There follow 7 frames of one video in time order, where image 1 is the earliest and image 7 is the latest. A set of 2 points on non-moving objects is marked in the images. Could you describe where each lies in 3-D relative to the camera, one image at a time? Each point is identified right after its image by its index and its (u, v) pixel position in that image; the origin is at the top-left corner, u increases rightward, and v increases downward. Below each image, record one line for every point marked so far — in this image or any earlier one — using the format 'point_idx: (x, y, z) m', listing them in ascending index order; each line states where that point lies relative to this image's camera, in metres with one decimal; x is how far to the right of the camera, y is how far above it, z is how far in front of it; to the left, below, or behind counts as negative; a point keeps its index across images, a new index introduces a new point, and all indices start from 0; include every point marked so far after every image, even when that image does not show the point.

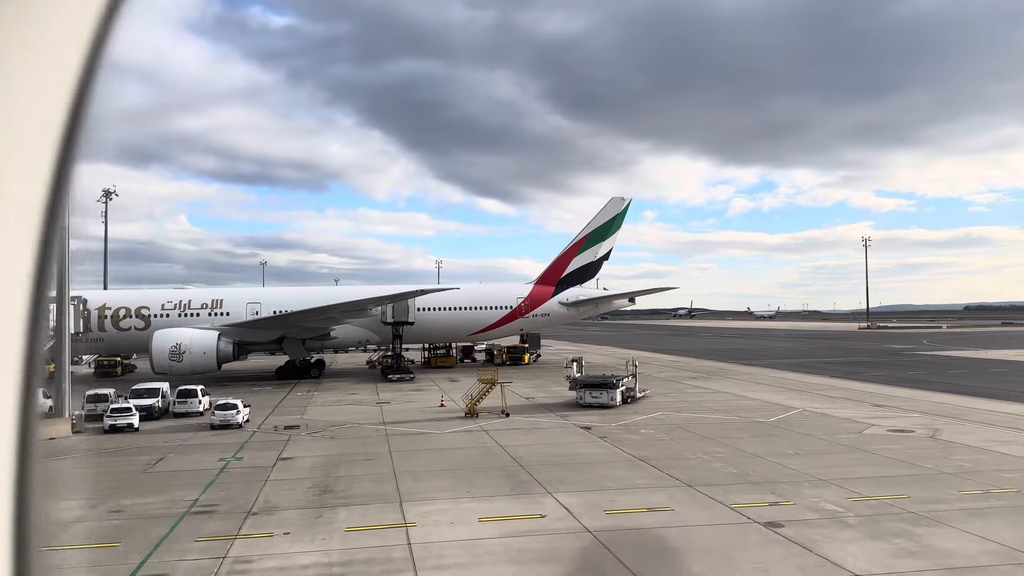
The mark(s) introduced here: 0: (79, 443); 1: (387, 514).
0: (-12.7, -4.6, +16.5) m
1: (-2.3, -4.2, +10.6) m
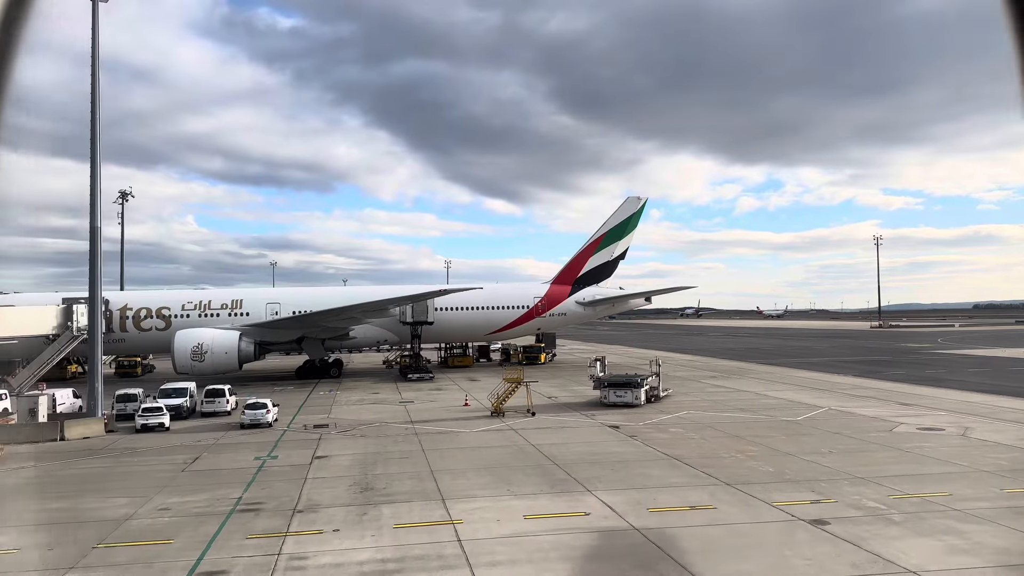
0: (-11.8, -4.6, +16.7) m
1: (-1.5, -4.2, +10.7) m
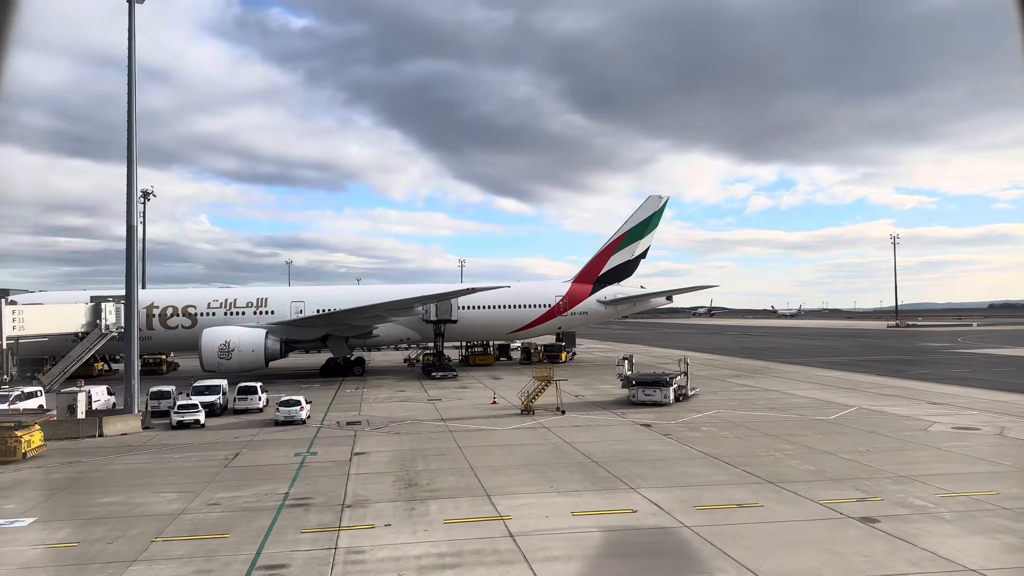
0: (-10.8, -4.5, +17.0) m
1: (-0.6, -4.2, +10.8) m
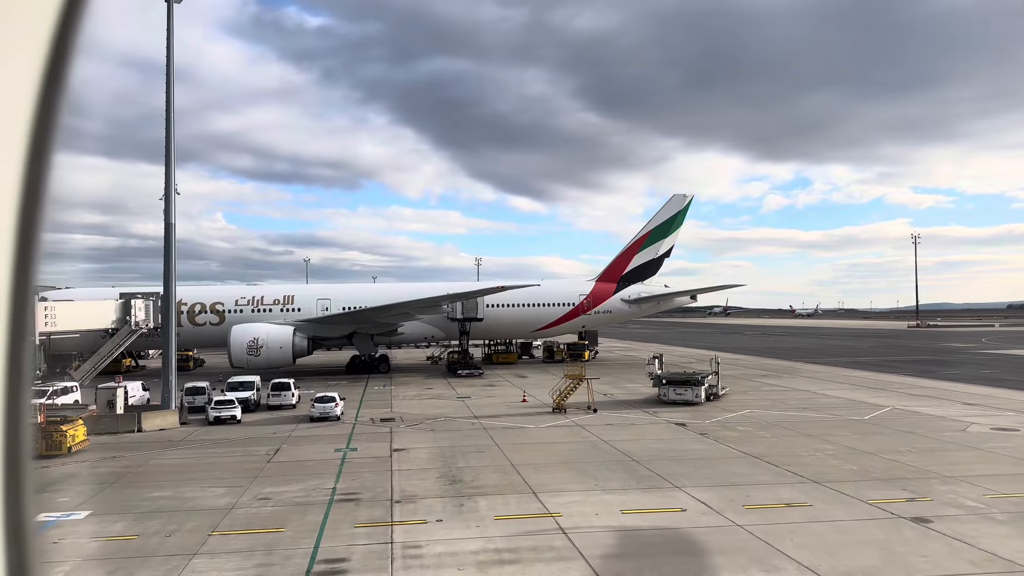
0: (-9.8, -4.4, +17.2) m
1: (+0.3, -4.1, +10.8) m
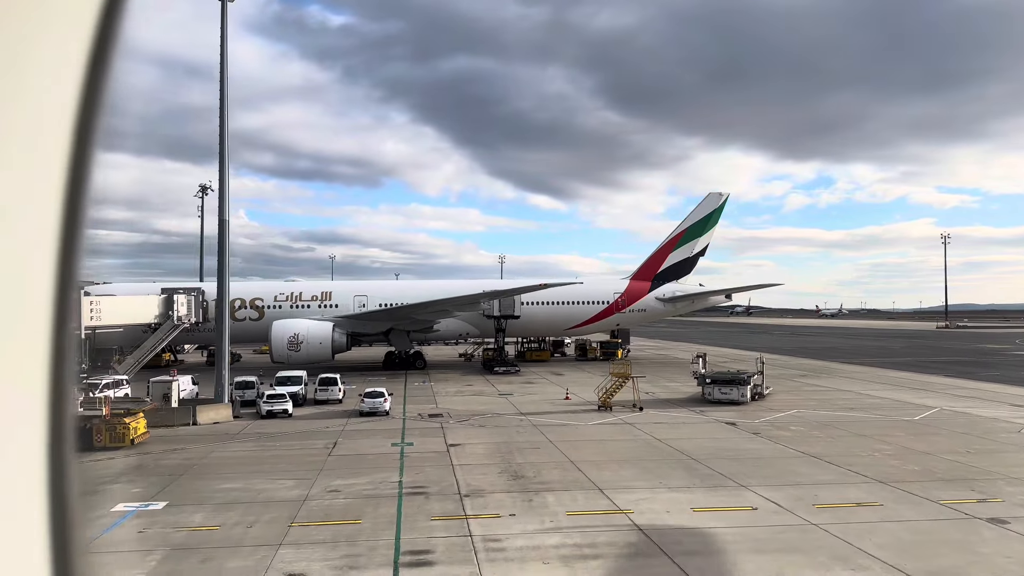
0: (-8.3, -4.3, +17.6) m
1: (+1.6, -4.1, +10.9) m
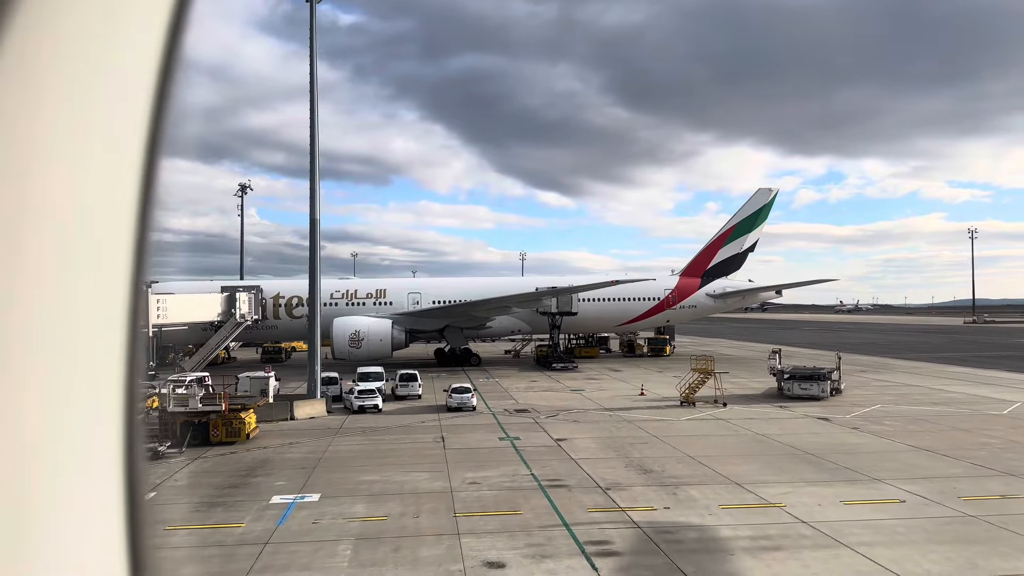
0: (-5.4, -4.2, +17.8) m
1: (+4.4, -4.0, +11.0) m
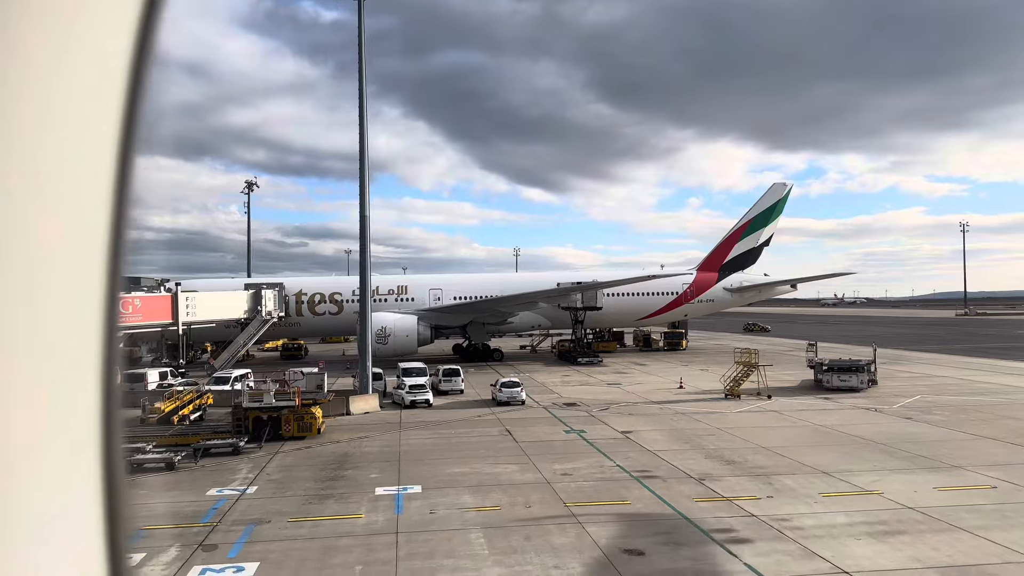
0: (-3.7, -4.1, +17.8) m
1: (+6.3, -3.8, +11.3) m
